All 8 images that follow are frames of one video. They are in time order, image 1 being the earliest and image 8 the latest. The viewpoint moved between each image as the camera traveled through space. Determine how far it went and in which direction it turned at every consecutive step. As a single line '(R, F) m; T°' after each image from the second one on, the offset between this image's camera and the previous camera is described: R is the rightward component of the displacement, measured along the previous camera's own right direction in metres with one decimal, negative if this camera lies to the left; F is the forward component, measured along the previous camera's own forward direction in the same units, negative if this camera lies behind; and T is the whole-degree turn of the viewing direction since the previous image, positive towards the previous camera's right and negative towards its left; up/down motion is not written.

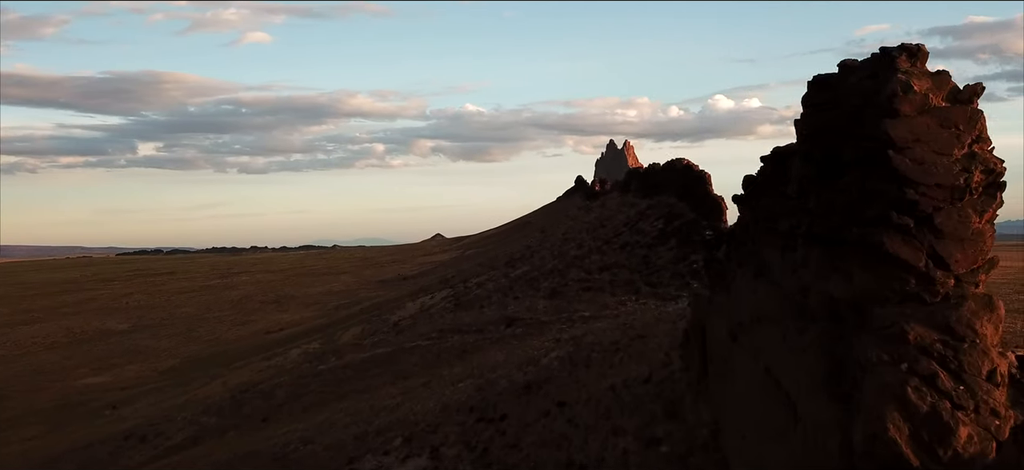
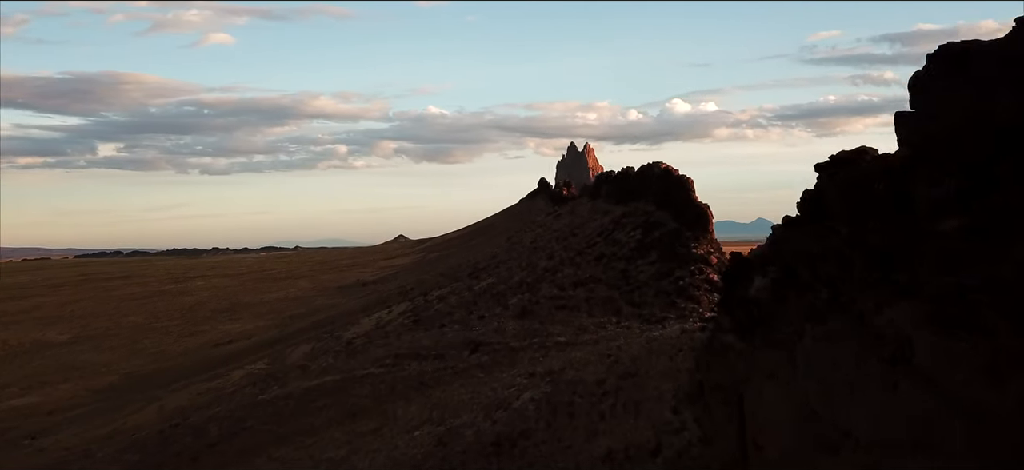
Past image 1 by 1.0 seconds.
(-0.1, +2.3) m; +3°
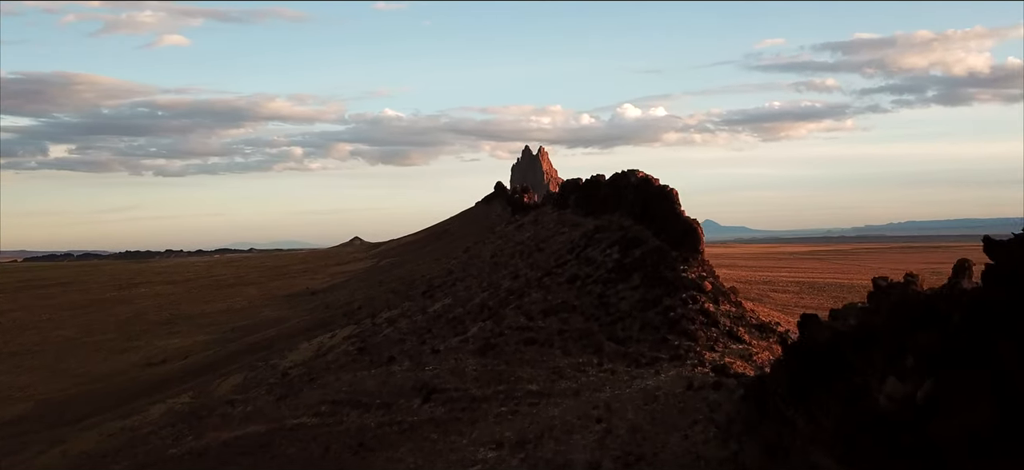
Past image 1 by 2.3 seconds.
(-0.1, +3.0) m; +3°
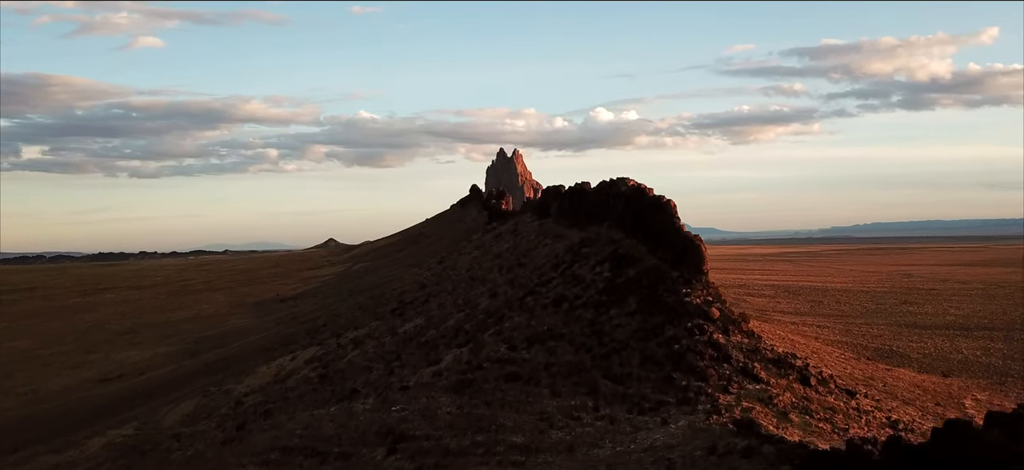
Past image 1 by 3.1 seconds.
(-0.1, +2.1) m; +2°
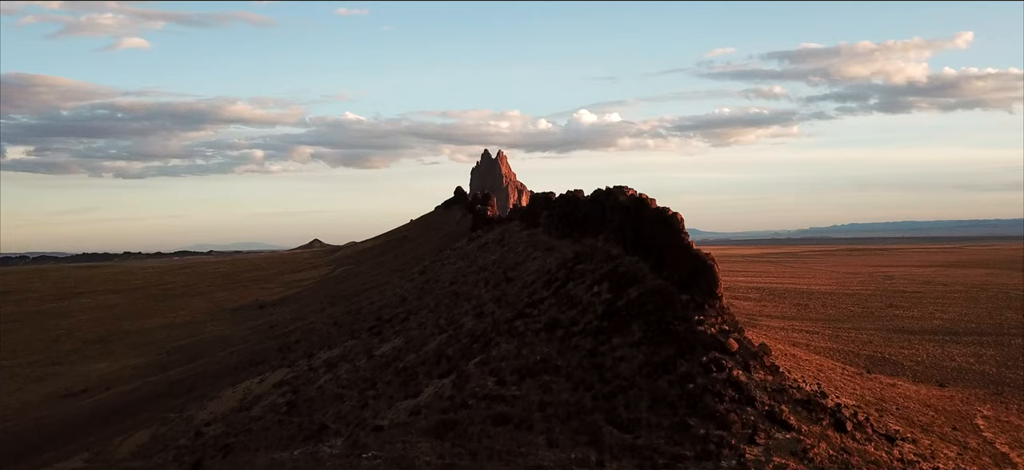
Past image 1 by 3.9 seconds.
(-0.1, +1.9) m; +1°
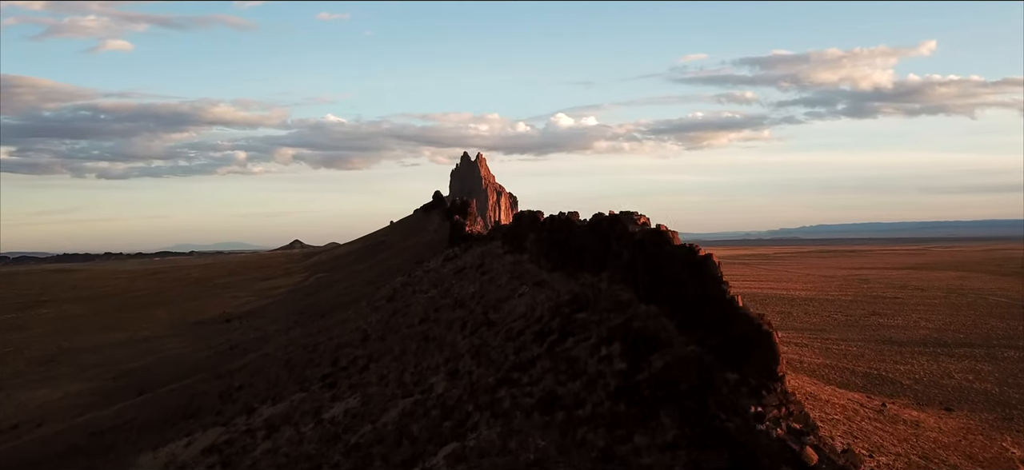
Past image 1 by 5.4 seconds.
(-0.1, +3.9) m; +2°
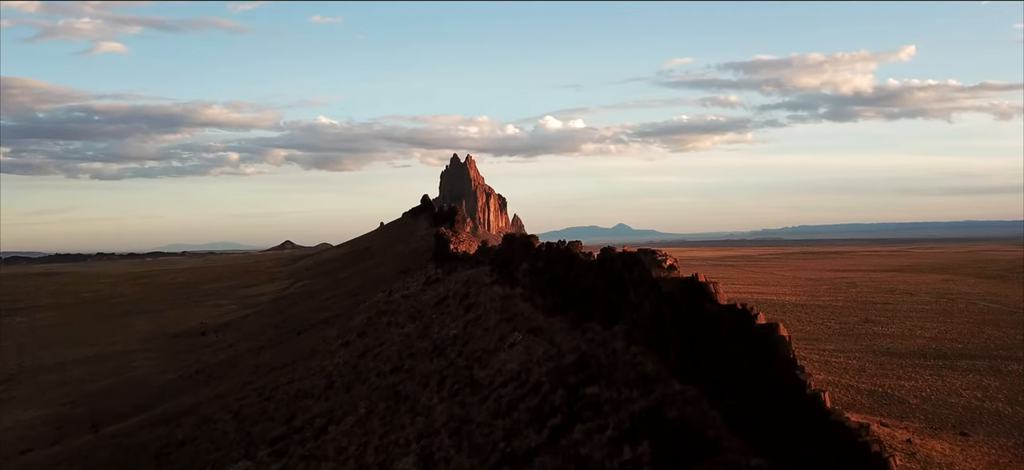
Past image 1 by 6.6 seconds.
(0.0, +3.3) m; +1°
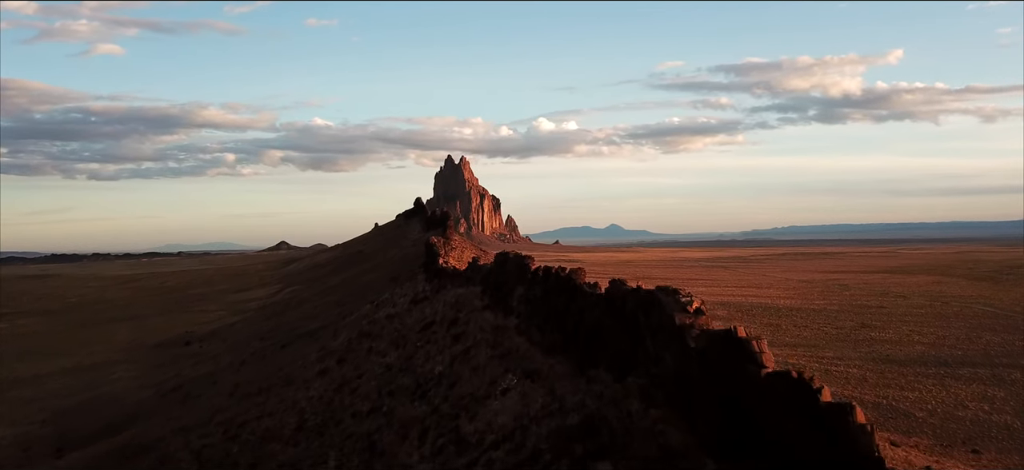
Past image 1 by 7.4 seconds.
(0.0, +2.1) m; +1°
